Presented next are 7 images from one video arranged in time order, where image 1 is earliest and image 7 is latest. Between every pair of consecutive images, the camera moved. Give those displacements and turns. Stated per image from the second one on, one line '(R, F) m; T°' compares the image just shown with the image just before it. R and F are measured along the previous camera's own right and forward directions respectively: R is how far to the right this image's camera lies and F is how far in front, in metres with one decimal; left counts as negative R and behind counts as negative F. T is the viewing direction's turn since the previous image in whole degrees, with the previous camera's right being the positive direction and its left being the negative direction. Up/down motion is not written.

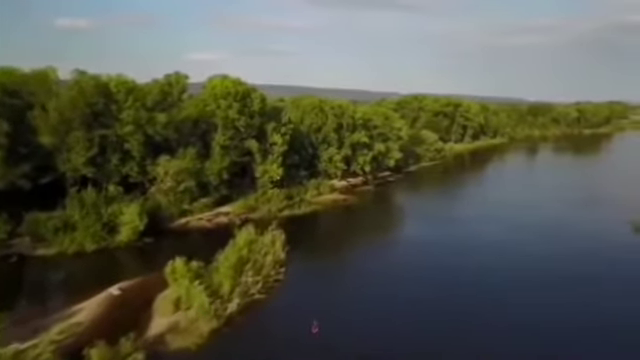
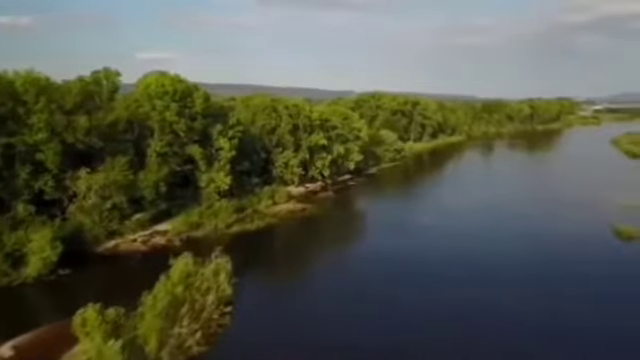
(+0.1, +3.3) m; +5°
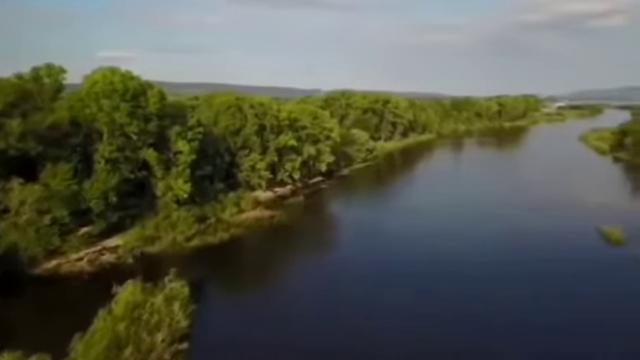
(0.0, +2.2) m; +3°
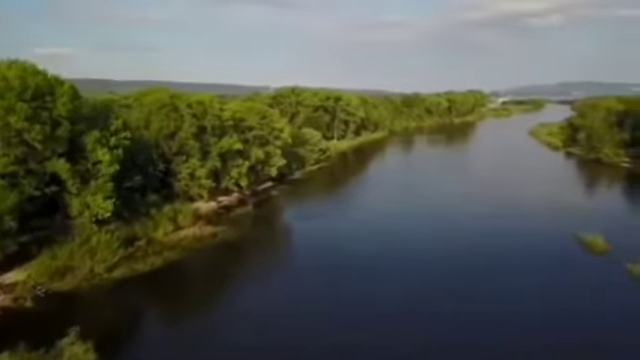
(0.0, +3.3) m; +5°
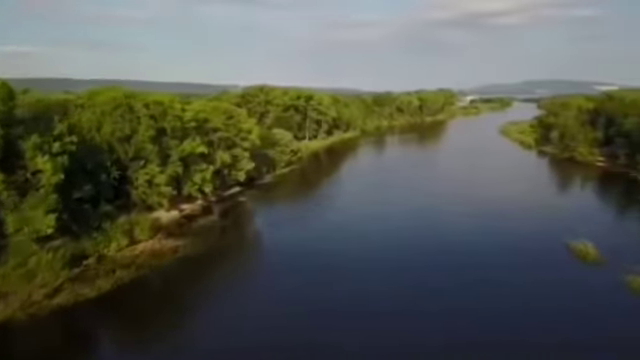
(0.0, +1.9) m; +3°
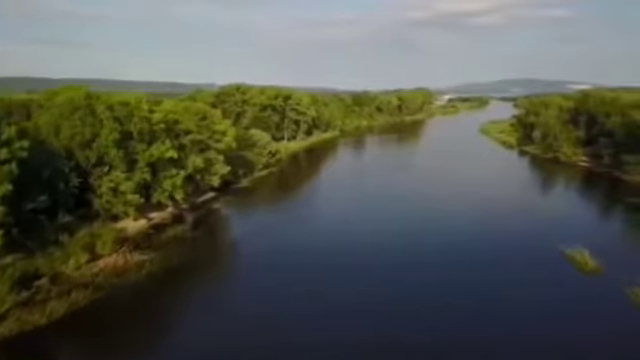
(0.0, +1.6) m; +2°
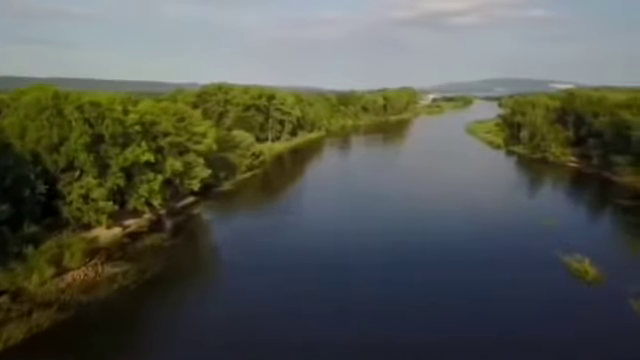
(0.0, +1.2) m; +2°
